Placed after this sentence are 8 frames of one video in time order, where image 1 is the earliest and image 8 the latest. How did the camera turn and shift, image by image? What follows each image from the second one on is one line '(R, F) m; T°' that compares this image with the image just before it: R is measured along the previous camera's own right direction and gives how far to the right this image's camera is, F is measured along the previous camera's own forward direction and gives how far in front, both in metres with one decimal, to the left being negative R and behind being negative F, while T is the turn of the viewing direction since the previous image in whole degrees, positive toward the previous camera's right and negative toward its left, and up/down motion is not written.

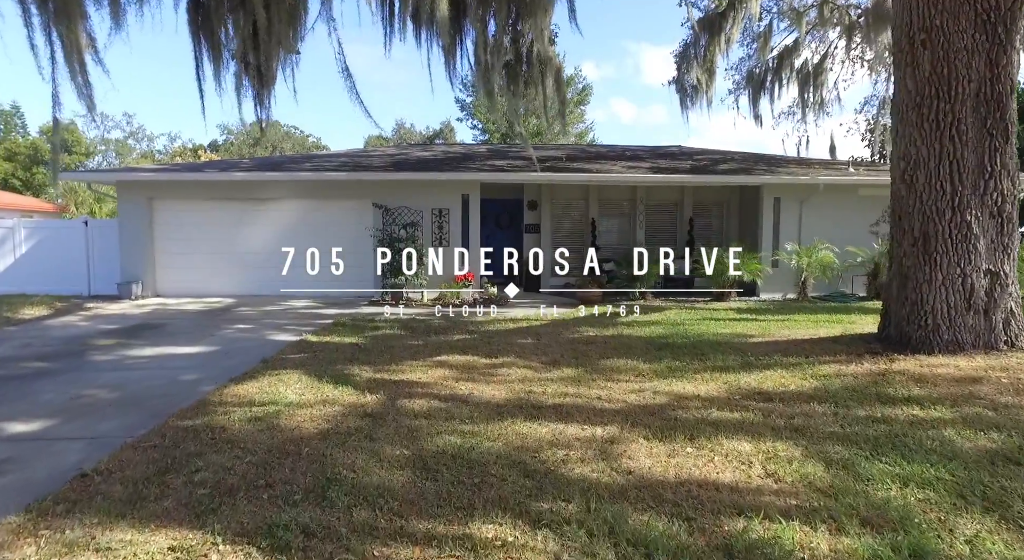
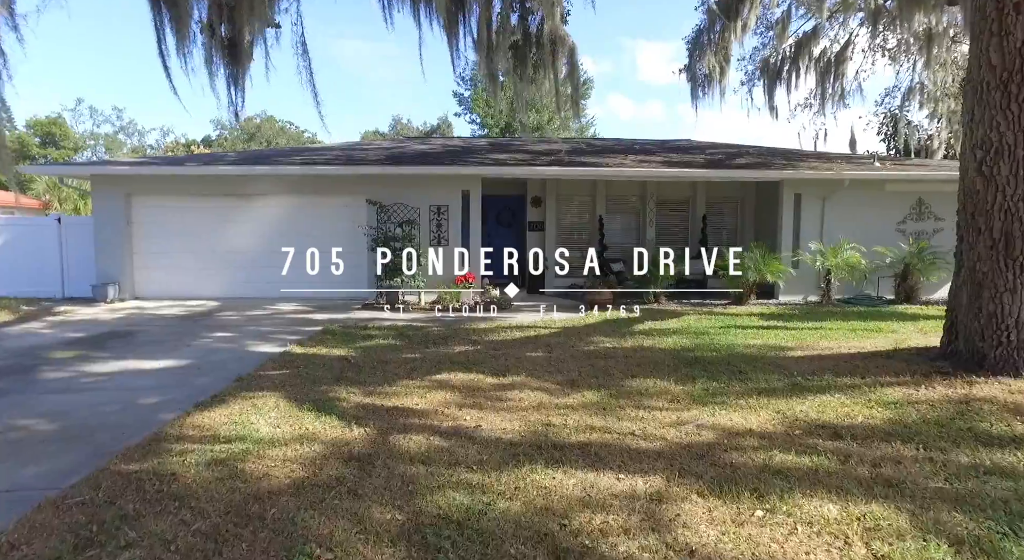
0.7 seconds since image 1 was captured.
(-0.1, +0.7) m; 0°
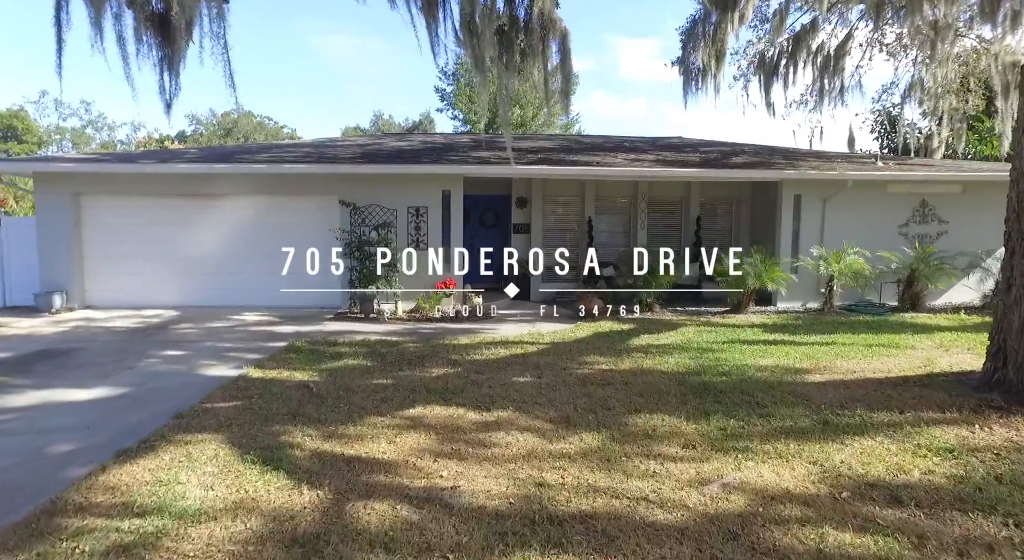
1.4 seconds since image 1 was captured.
(0.0, +0.6) m; +2°
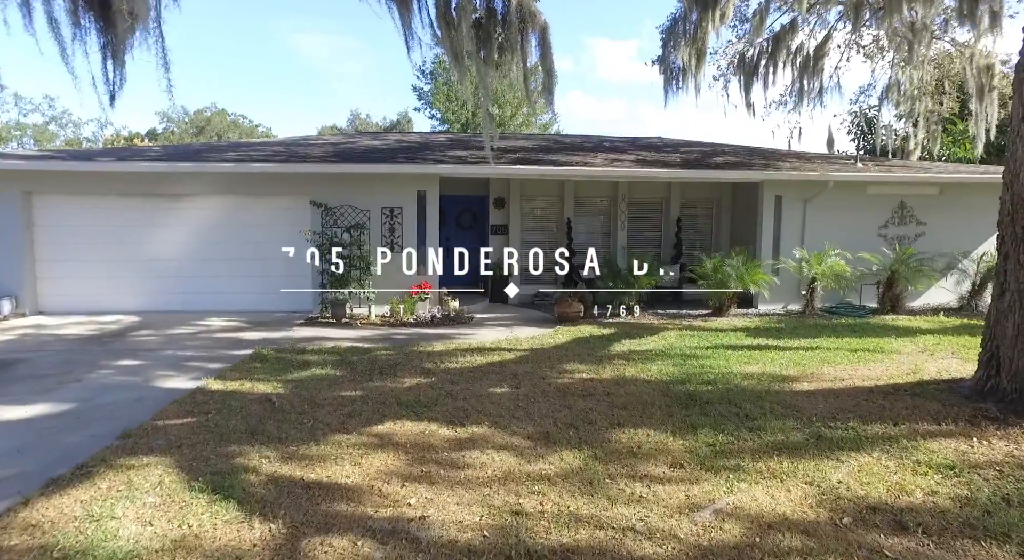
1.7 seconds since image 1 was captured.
(0.0, +0.3) m; +2°
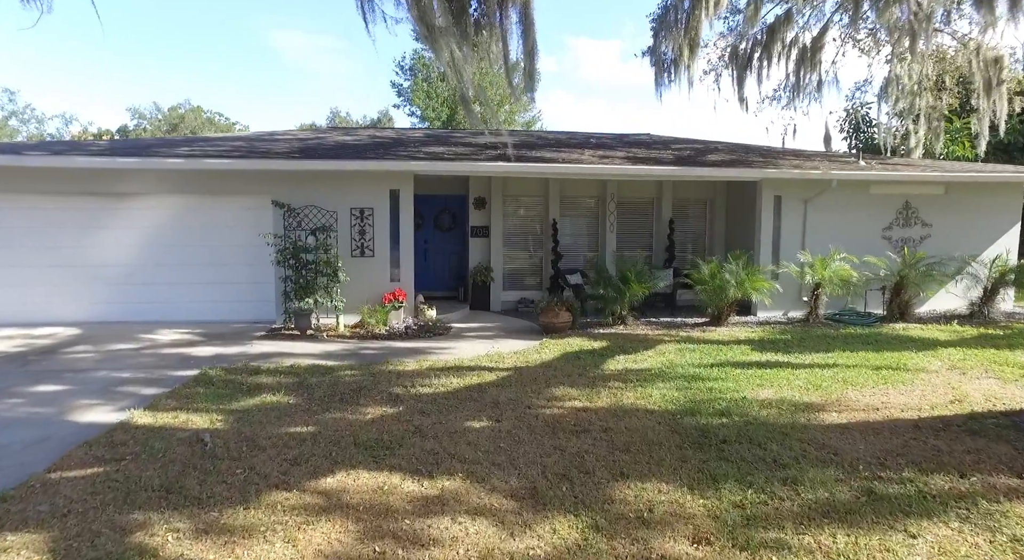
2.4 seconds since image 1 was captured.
(0.0, +0.7) m; +2°
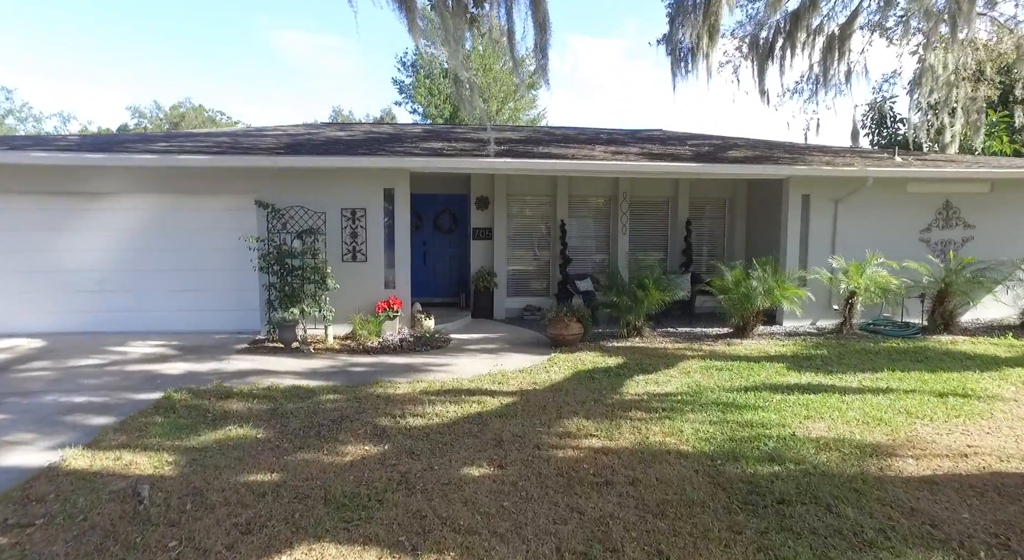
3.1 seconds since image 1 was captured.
(0.0, +0.7) m; 0°
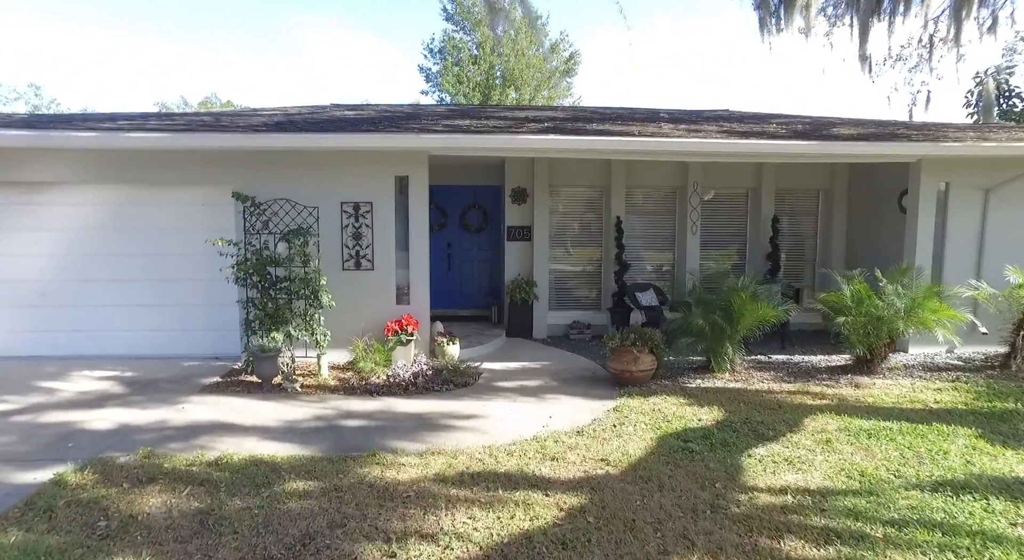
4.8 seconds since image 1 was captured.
(-0.2, +1.7) m; -3°
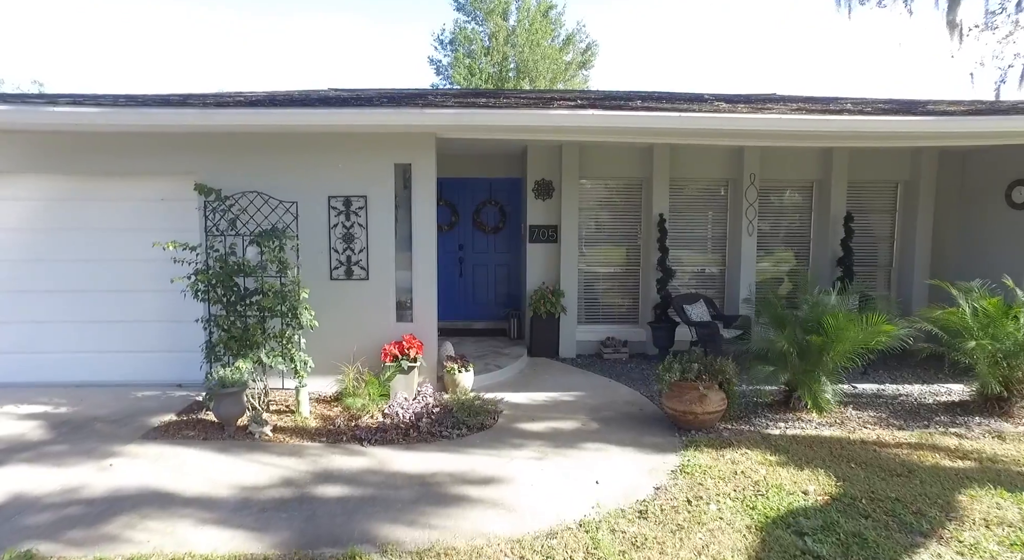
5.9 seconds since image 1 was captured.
(-0.1, +1.2) m; -1°
